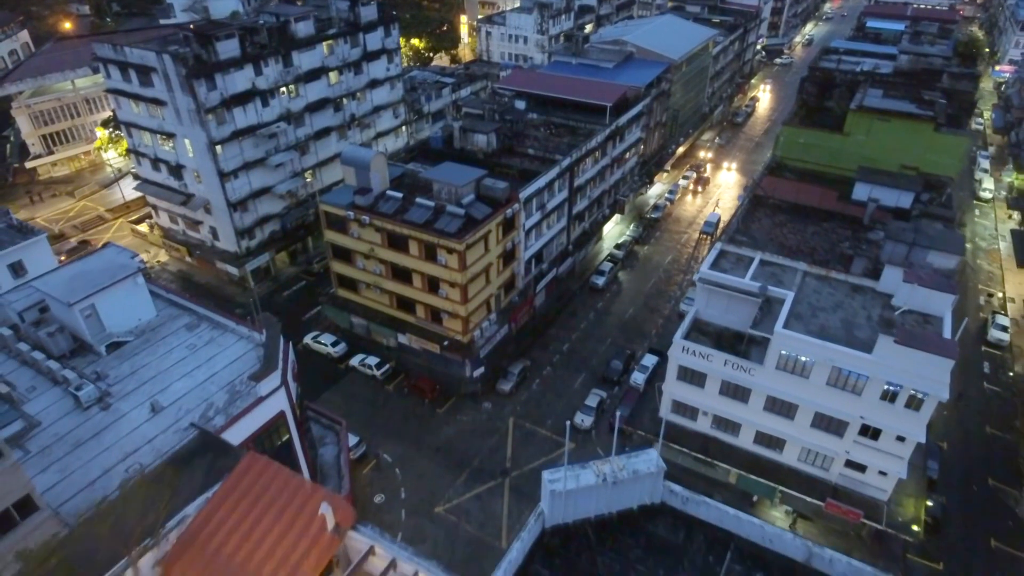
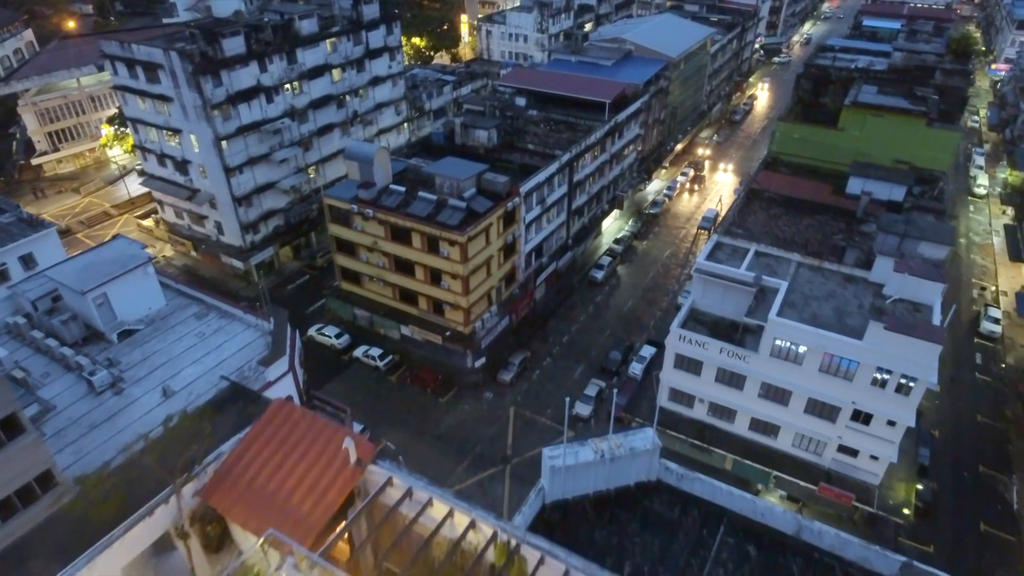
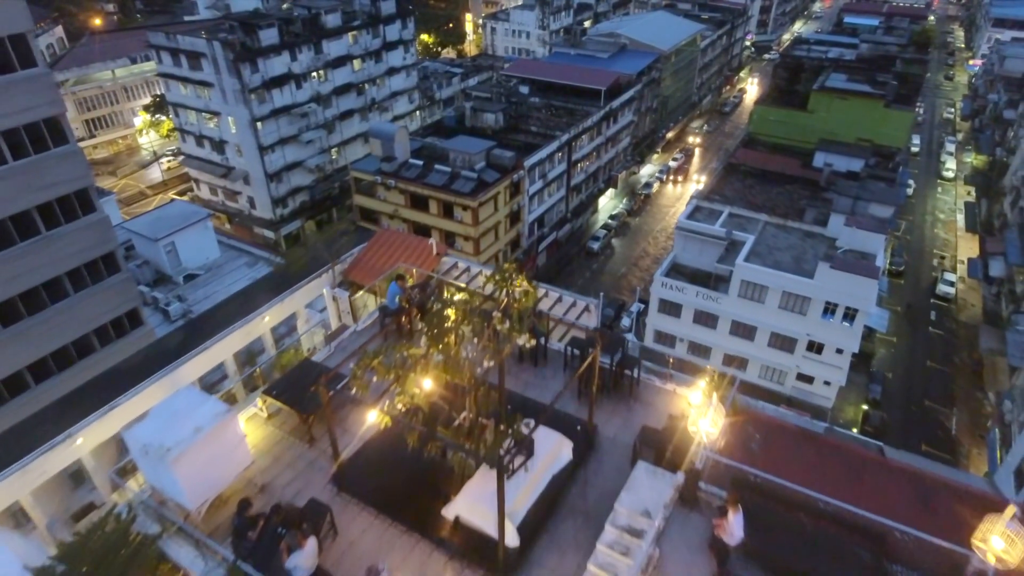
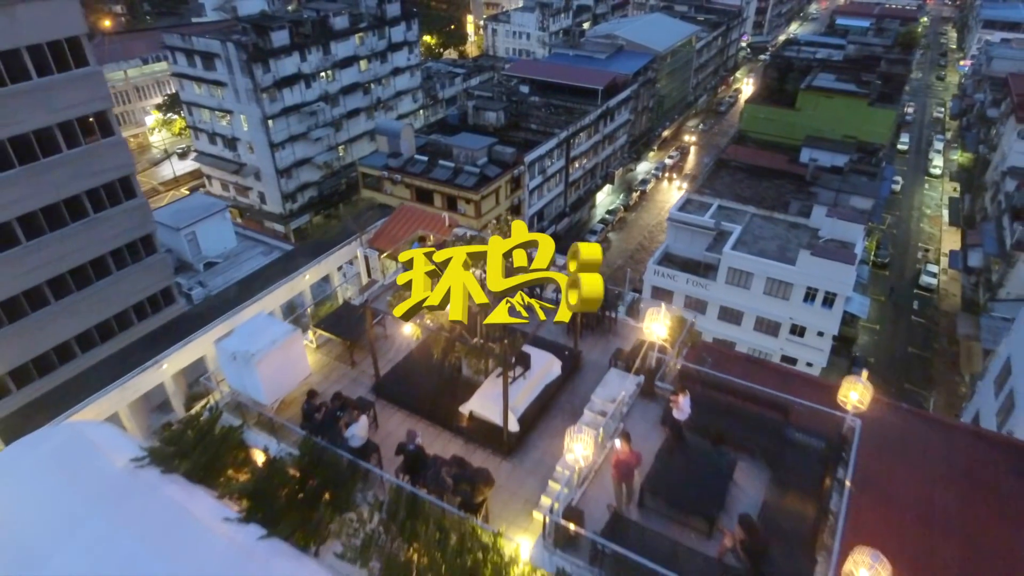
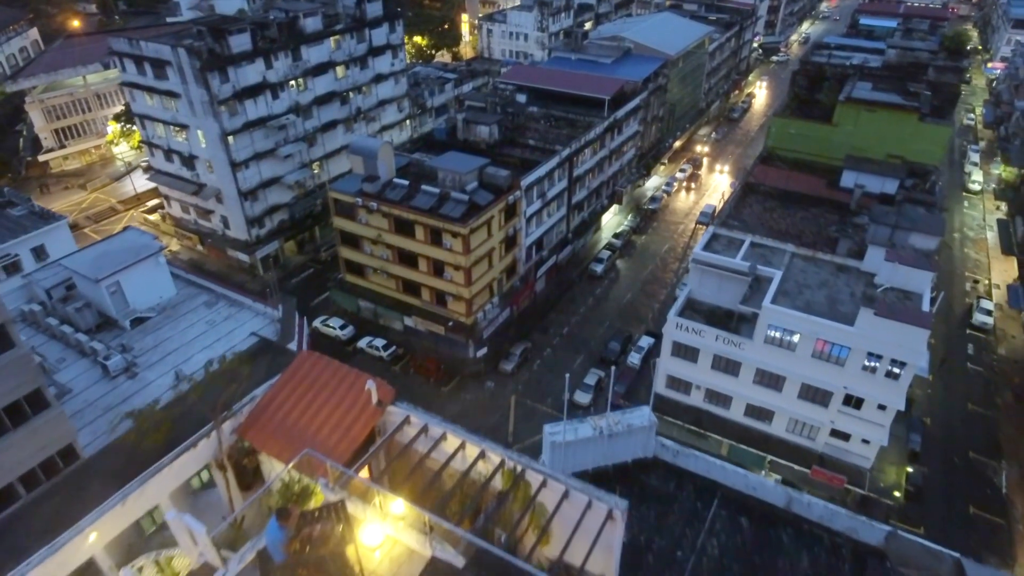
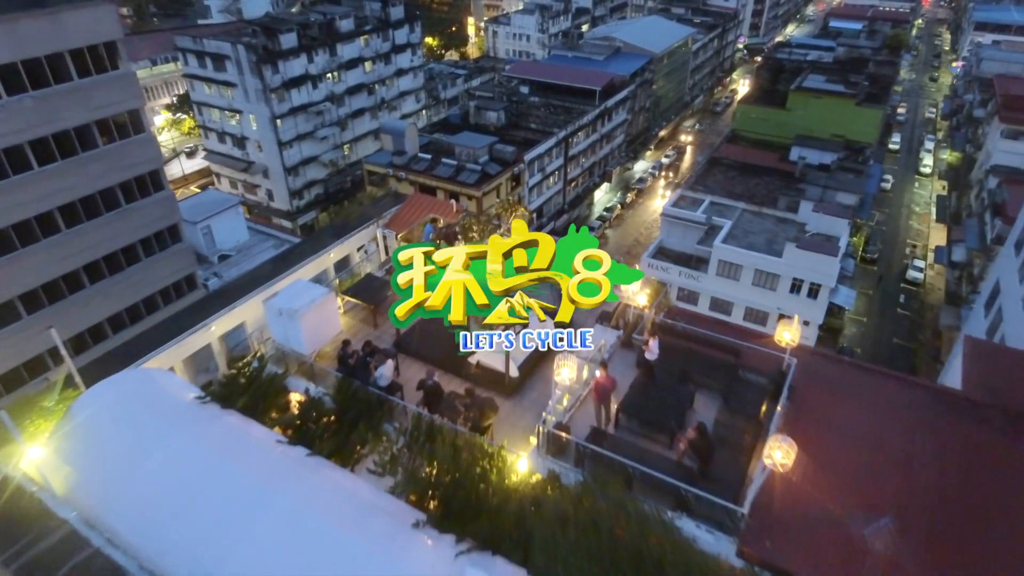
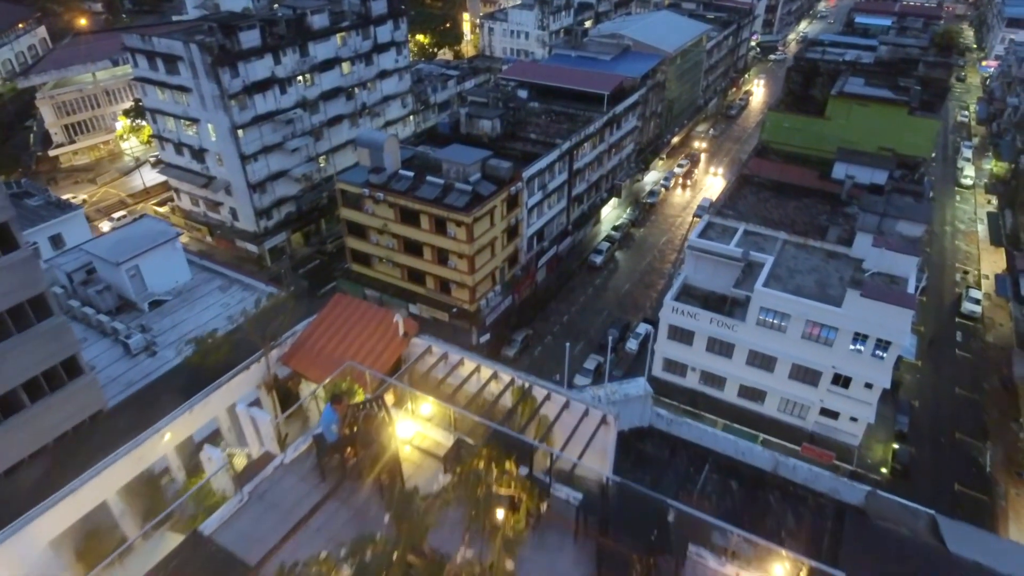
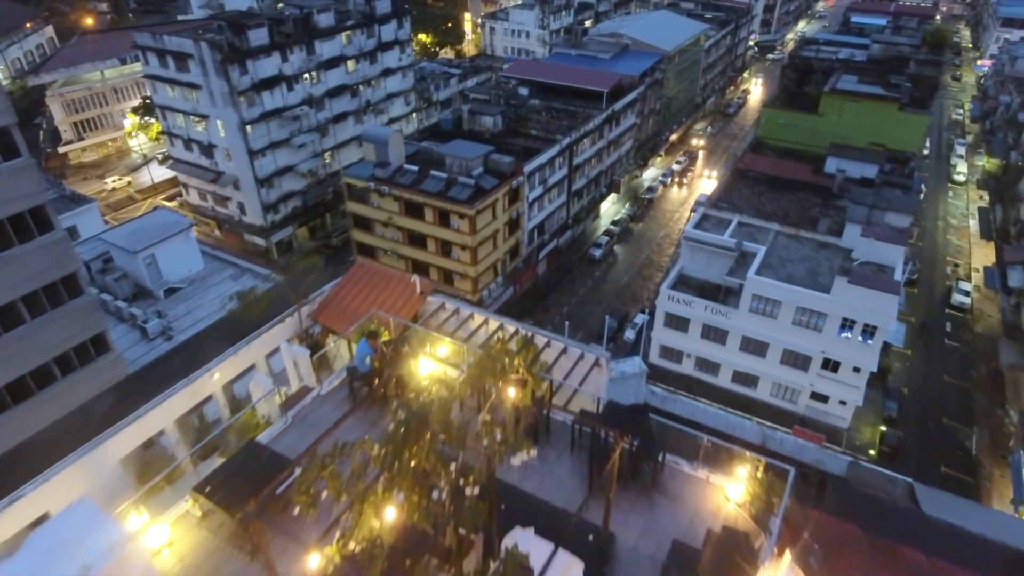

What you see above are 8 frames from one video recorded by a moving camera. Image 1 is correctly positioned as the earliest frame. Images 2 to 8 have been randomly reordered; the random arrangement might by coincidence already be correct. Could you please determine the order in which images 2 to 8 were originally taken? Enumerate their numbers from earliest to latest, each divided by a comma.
2, 5, 7, 8, 3, 4, 6
